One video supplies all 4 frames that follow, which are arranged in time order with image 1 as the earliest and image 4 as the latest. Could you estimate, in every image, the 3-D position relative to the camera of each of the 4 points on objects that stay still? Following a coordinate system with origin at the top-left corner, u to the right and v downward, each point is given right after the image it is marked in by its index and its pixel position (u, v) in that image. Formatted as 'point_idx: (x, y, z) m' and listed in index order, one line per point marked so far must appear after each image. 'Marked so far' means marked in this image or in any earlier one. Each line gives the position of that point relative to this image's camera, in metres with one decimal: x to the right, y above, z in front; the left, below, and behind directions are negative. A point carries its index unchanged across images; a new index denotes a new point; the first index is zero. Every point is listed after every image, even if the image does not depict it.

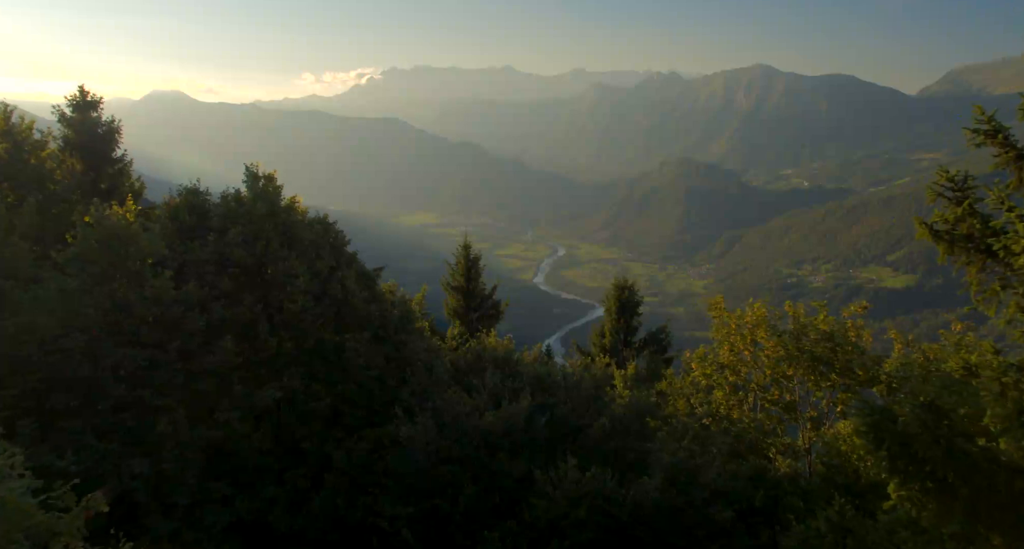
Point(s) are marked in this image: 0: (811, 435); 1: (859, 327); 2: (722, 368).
0: (+6.5, -3.5, +17.0) m
1: (+7.8, -1.2, +17.7) m
2: (+5.0, -2.3, +19.0) m
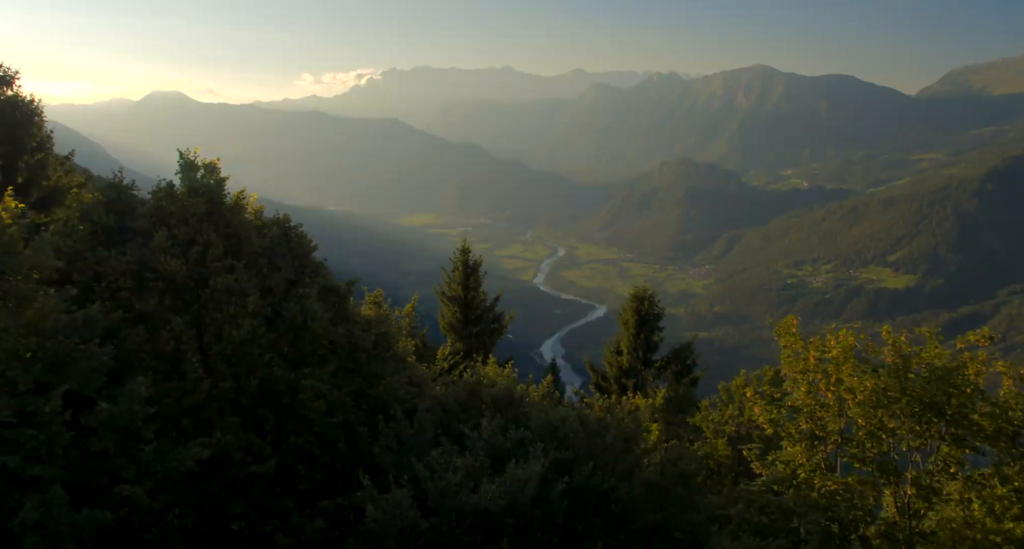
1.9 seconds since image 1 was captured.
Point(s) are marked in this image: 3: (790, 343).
0: (+6.6, -3.8, +12.8) m
1: (+7.9, -1.5, +13.4) m
2: (+5.1, -2.6, +14.8) m
3: (+5.2, -1.3, +14.8) m
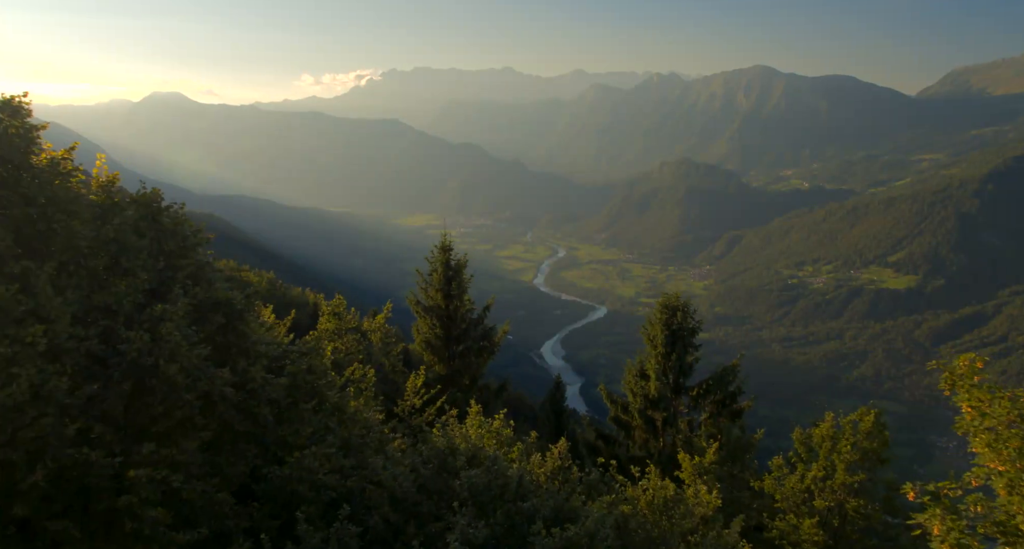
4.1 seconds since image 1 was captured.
0: (+6.5, -3.9, +6.7) m
1: (+7.8, -1.6, +7.3) m
2: (+5.0, -2.7, +8.7) m
3: (+5.1, -1.4, +8.7) m
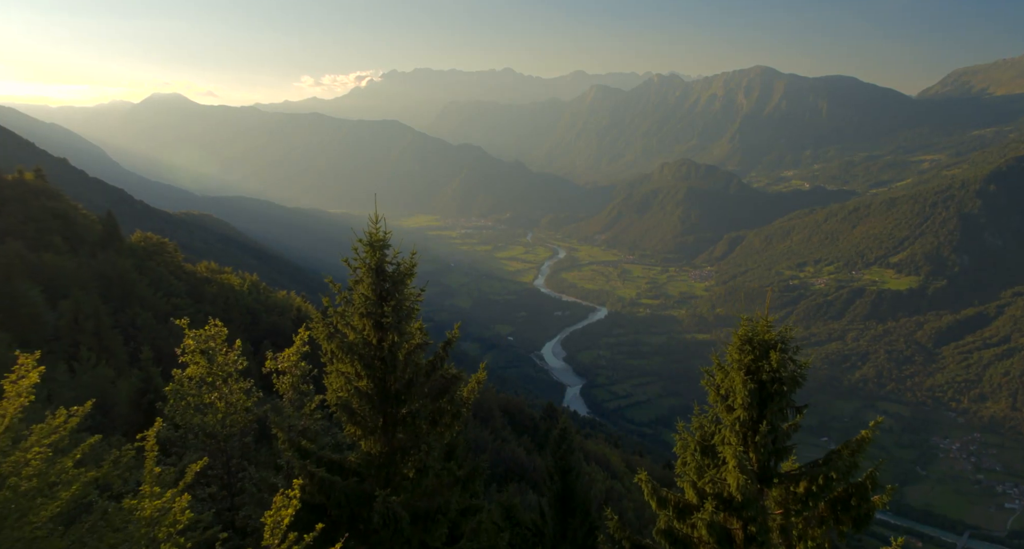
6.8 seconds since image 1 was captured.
0: (+5.0, -4.3, -8.7) m
1: (+6.3, -2.1, -8.0) m
2: (+3.5, -3.1, -6.7) m
3: (+3.6, -1.8, -6.7) m
